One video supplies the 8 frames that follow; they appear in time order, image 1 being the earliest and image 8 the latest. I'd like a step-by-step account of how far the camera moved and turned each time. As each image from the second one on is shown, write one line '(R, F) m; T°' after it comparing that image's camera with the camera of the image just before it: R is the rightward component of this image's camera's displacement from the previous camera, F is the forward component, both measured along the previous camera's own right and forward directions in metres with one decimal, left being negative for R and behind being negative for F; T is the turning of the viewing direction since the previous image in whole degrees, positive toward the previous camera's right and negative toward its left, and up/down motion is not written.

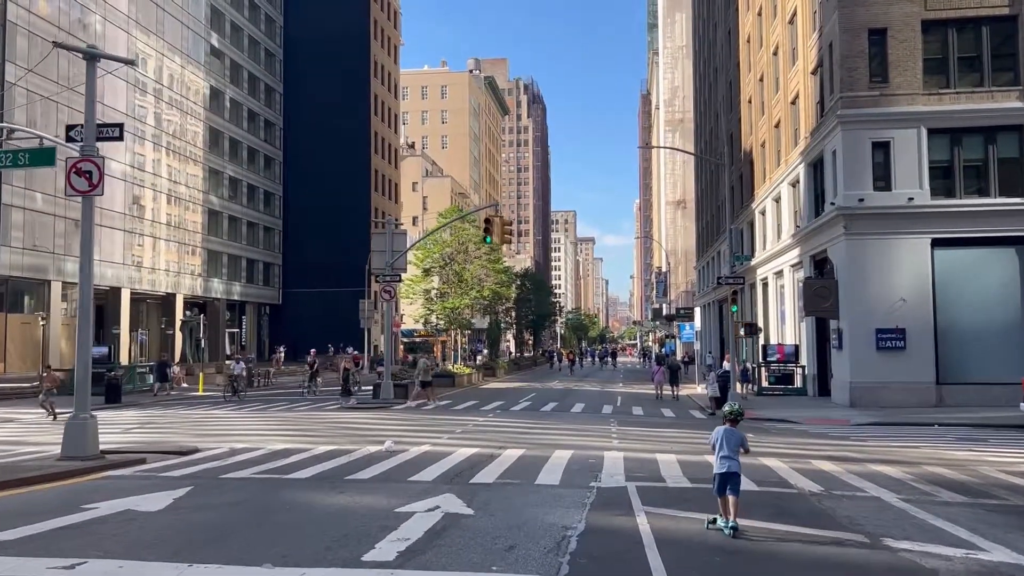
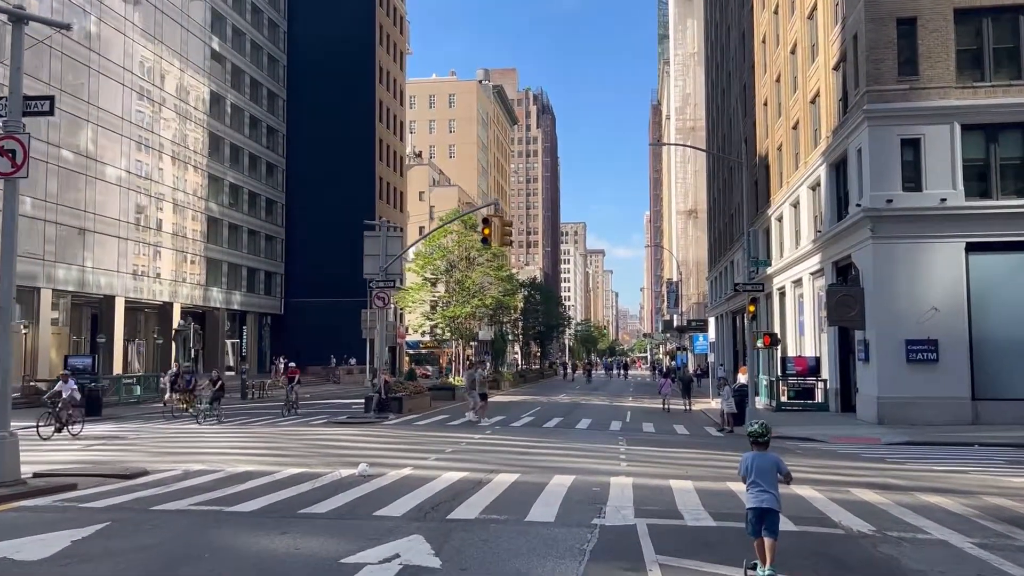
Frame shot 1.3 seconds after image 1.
(+0.3, +2.0) m; -1°
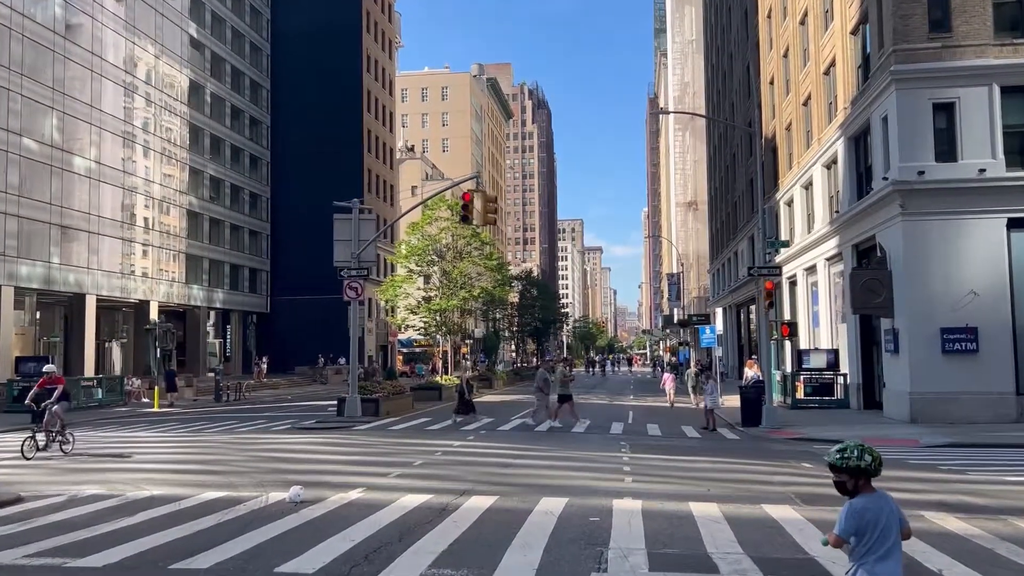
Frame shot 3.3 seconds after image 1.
(+0.3, +3.1) m; 0°
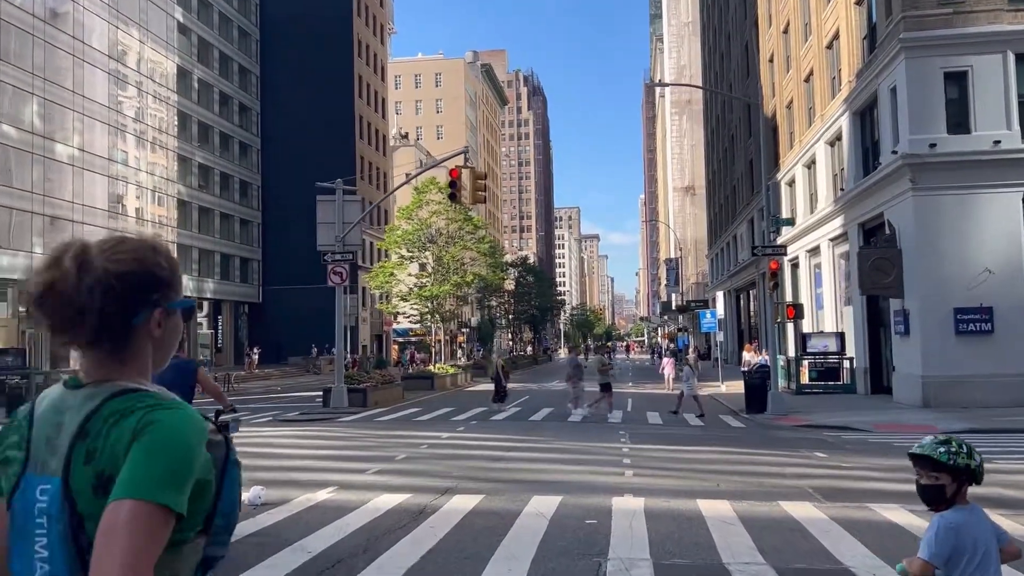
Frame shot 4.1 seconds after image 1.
(+0.1, +1.2) m; 0°
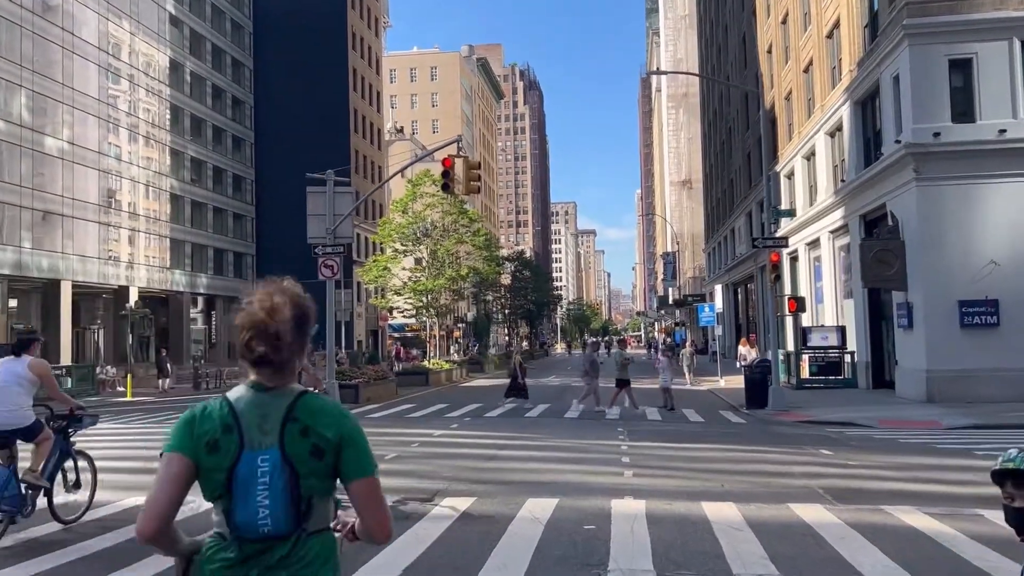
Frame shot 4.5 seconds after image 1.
(0.0, +0.6) m; 0°
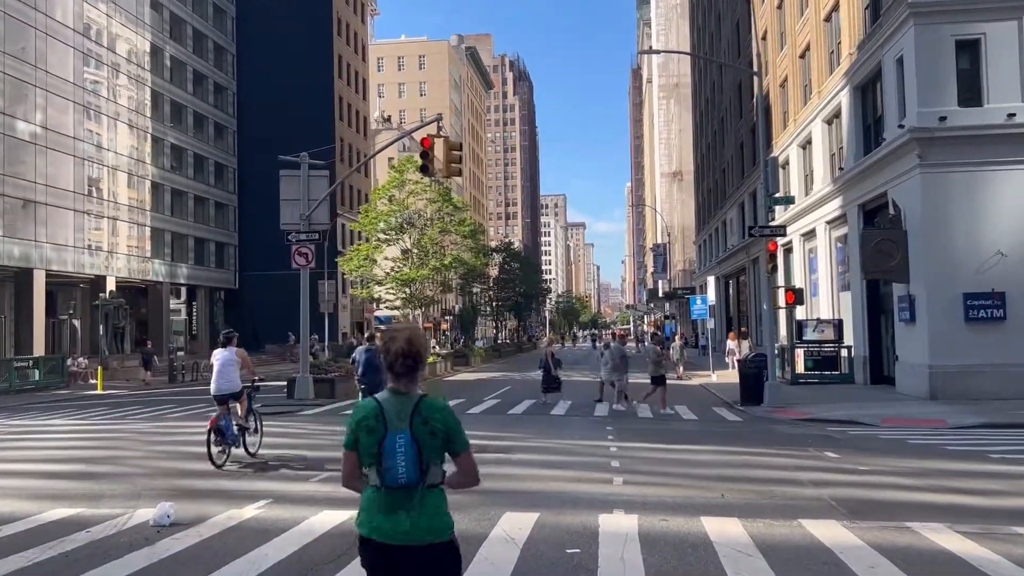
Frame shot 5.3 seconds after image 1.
(+0.1, +1.2) m; +1°
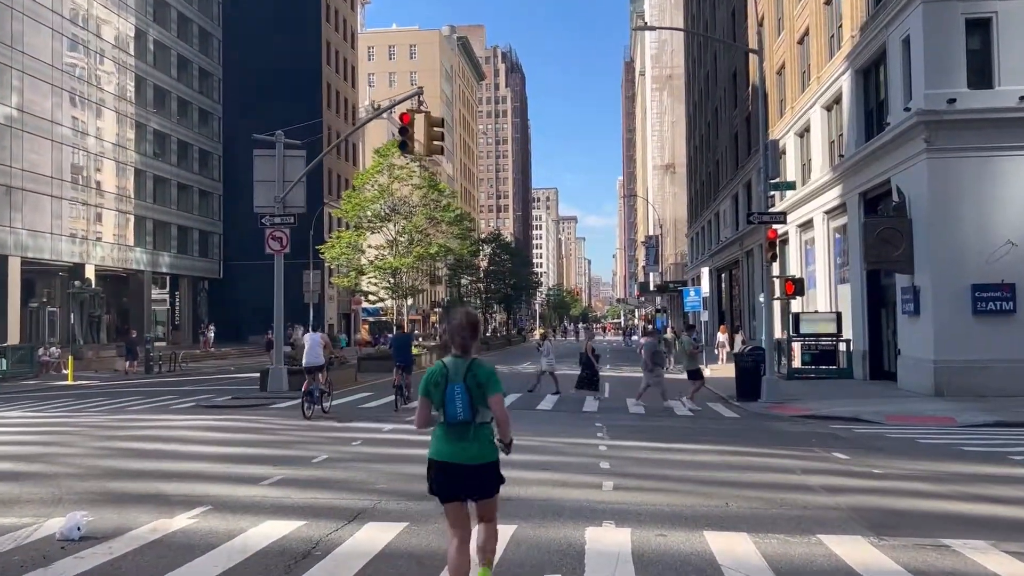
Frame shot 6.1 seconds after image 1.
(+0.1, +1.2) m; +1°
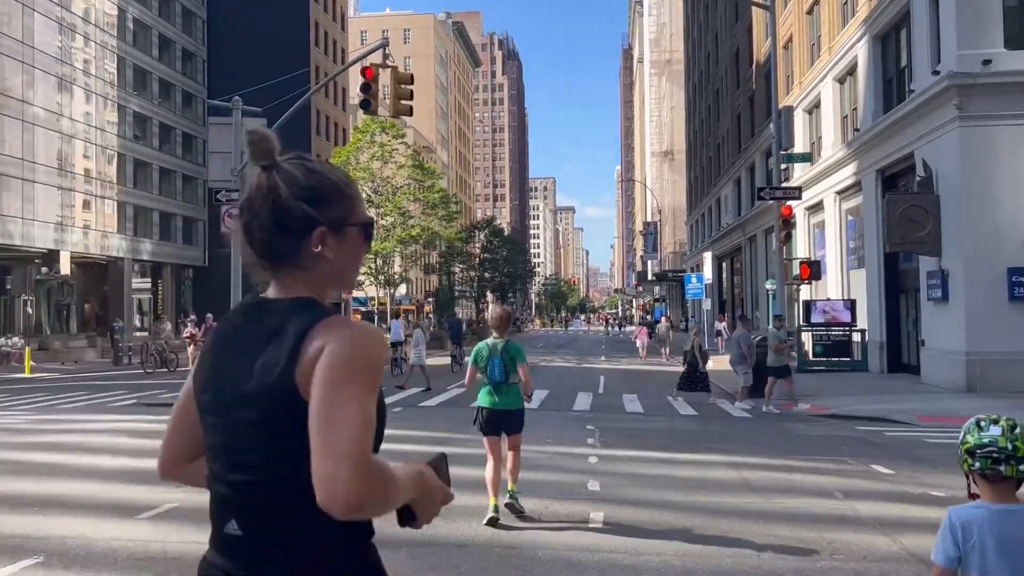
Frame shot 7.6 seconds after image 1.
(+0.3, +2.2) m; 0°
